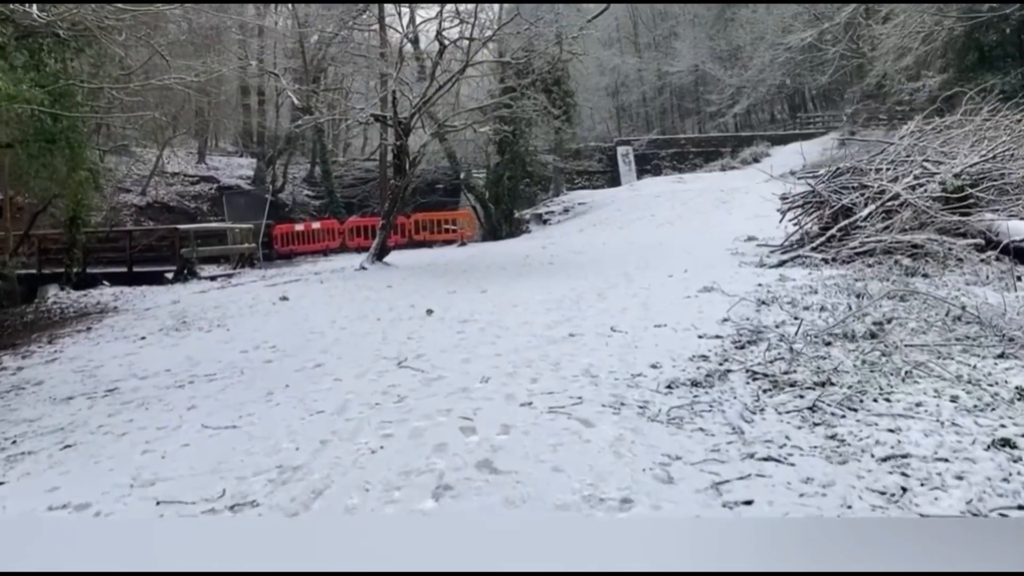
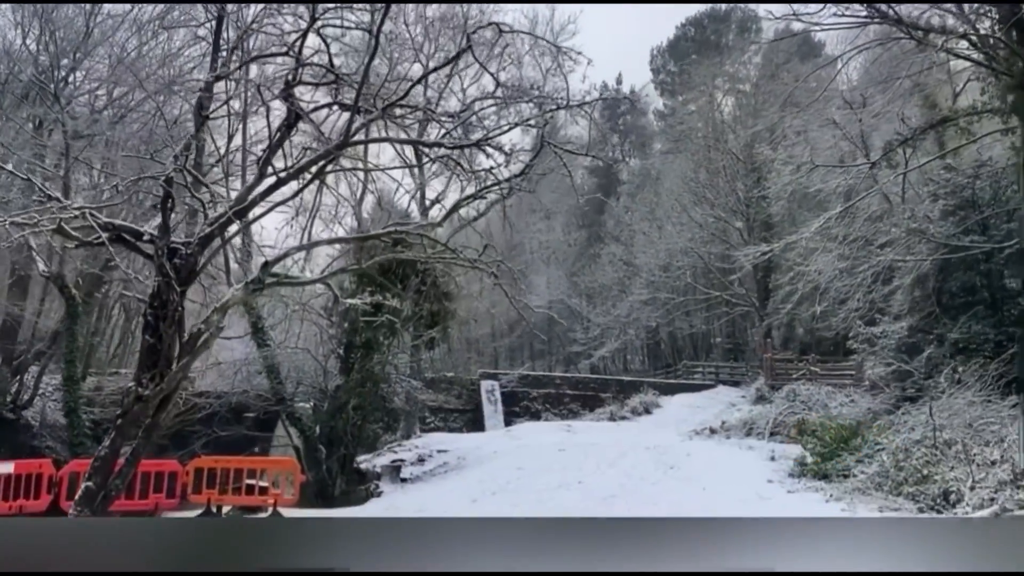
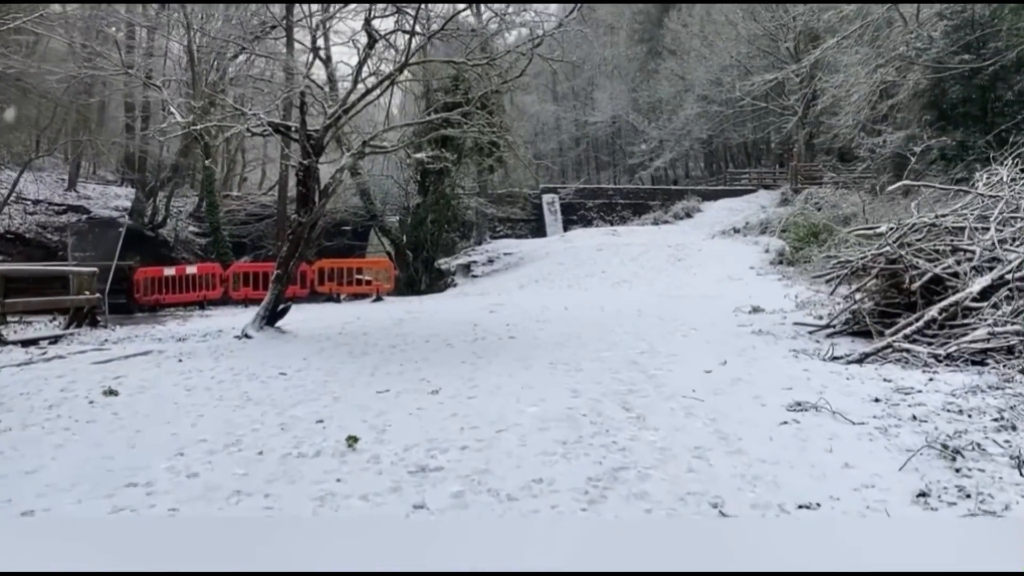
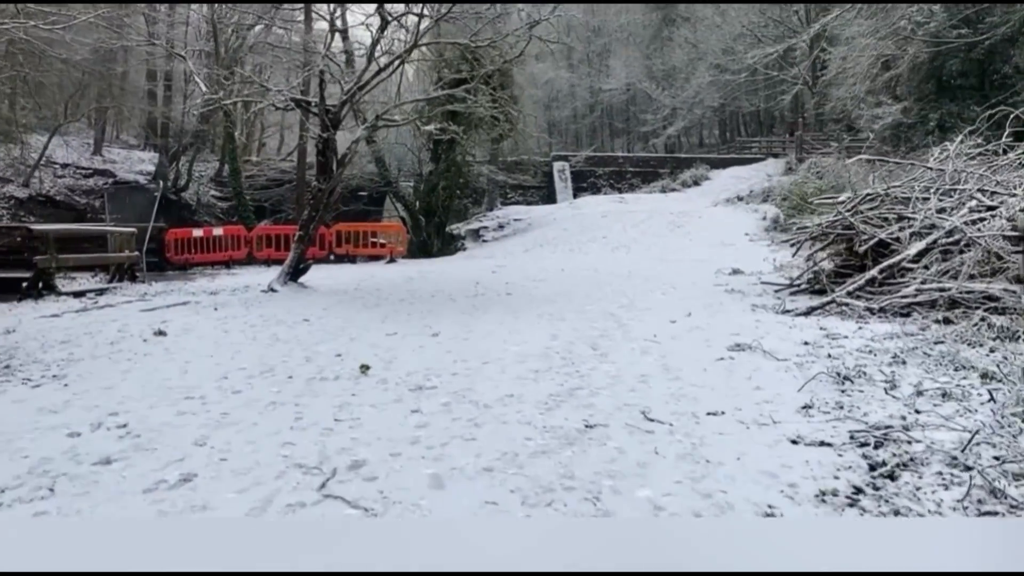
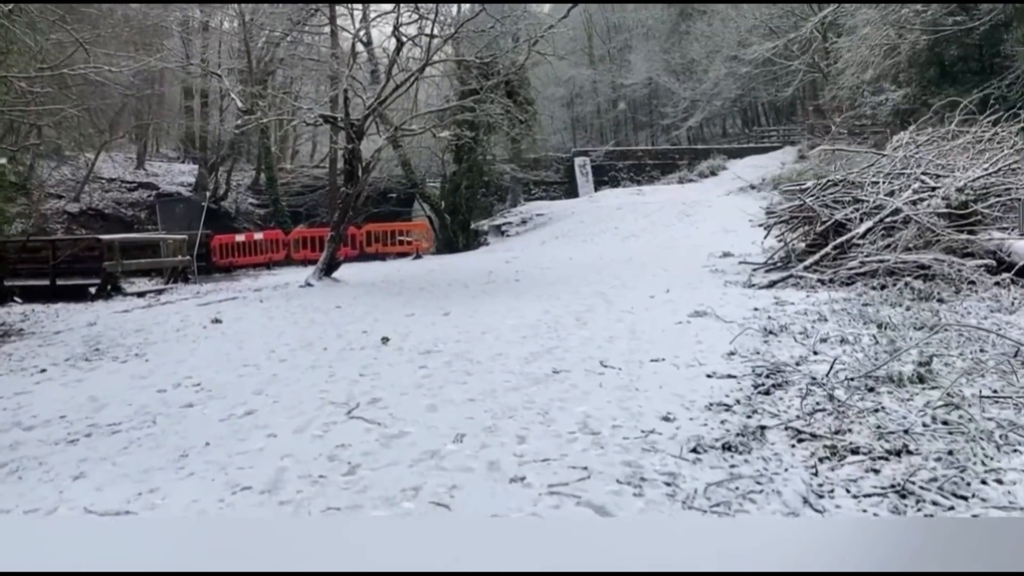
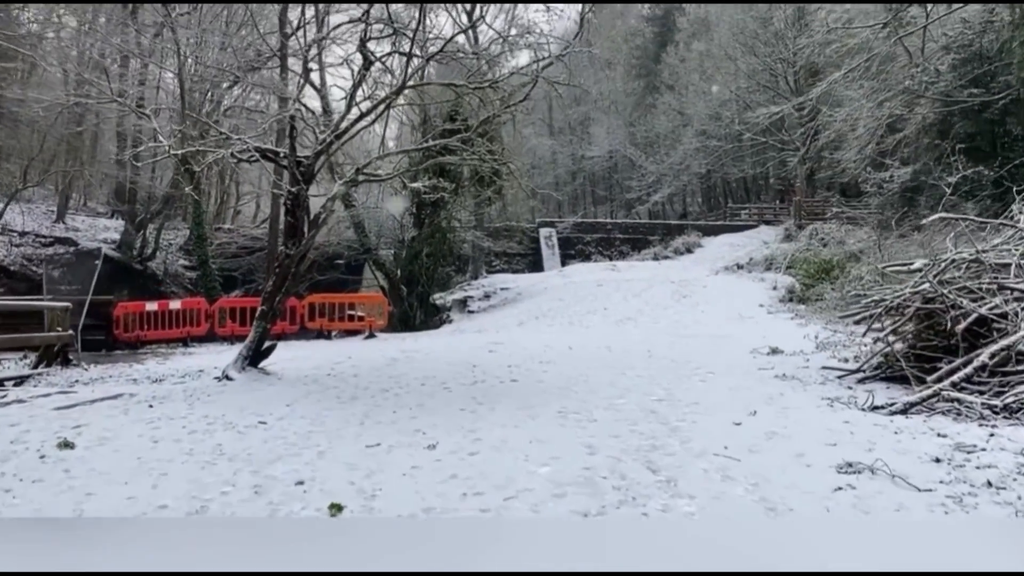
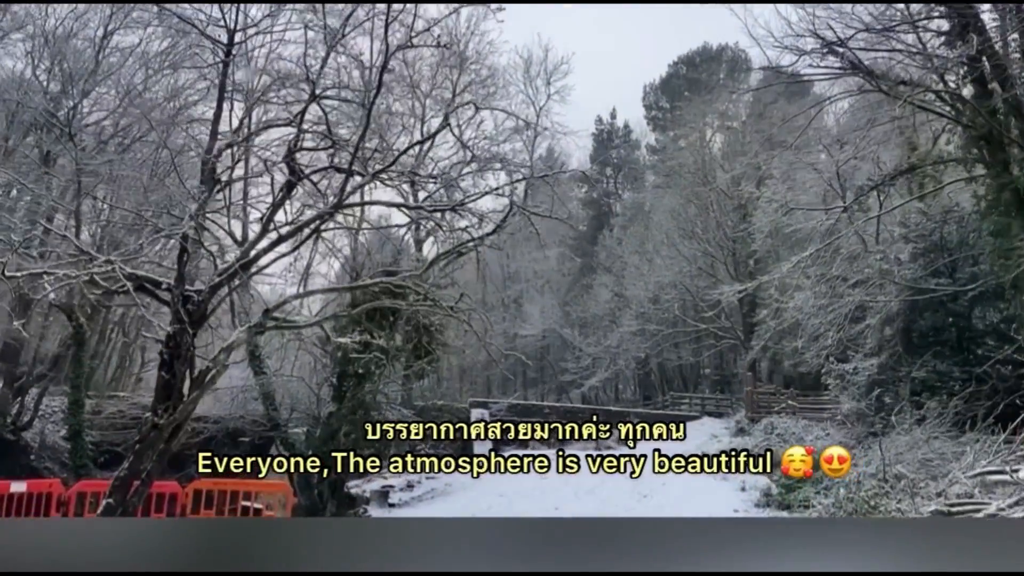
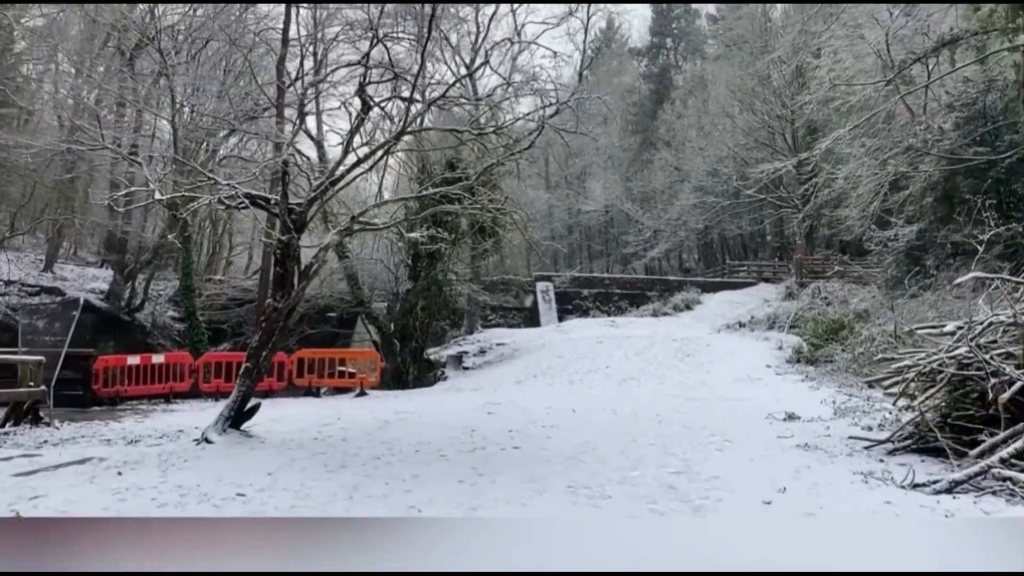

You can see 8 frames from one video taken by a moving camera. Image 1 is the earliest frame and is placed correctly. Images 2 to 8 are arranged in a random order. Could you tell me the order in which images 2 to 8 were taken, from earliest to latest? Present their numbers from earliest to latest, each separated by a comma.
5, 4, 3, 6, 8, 7, 2
